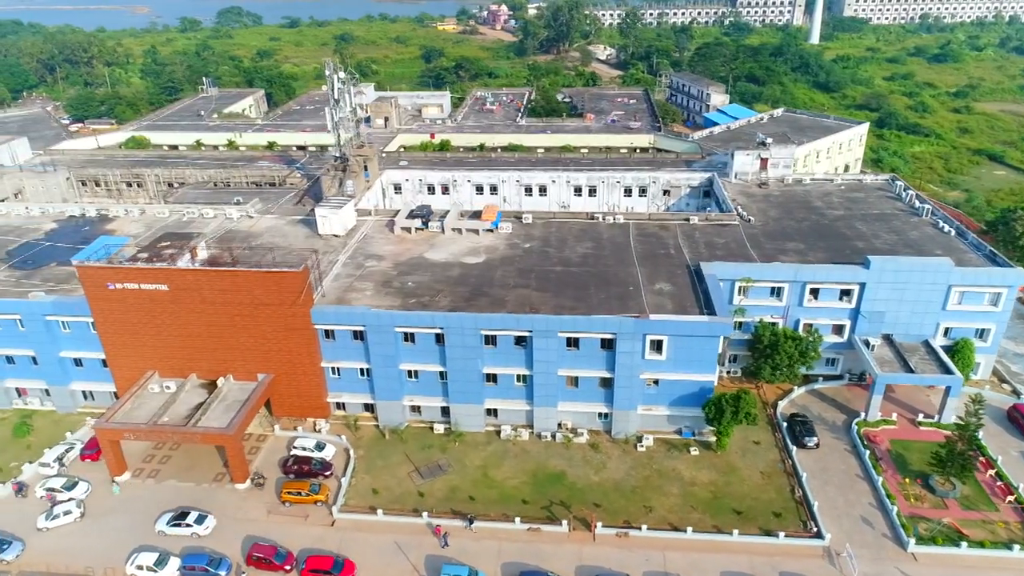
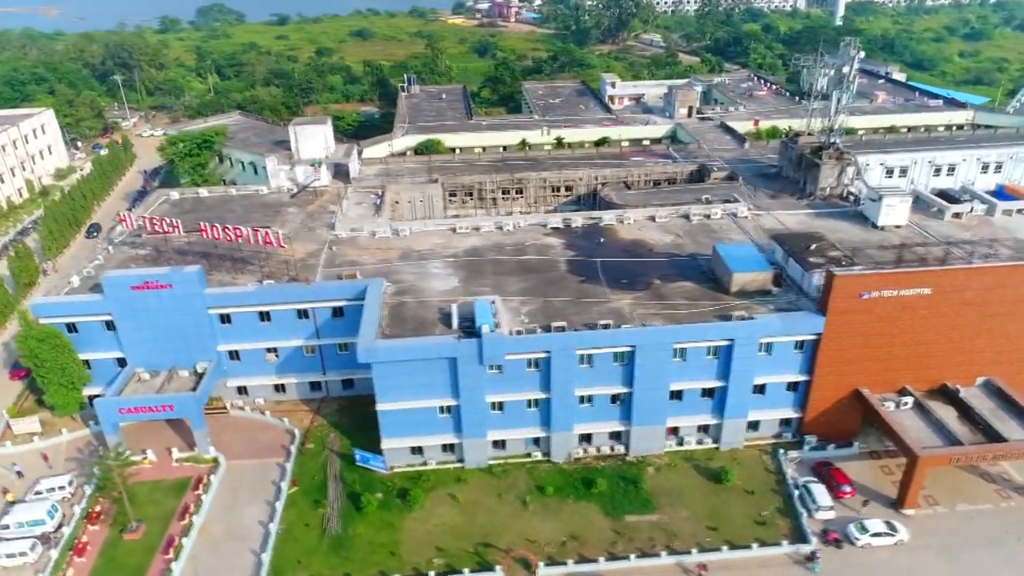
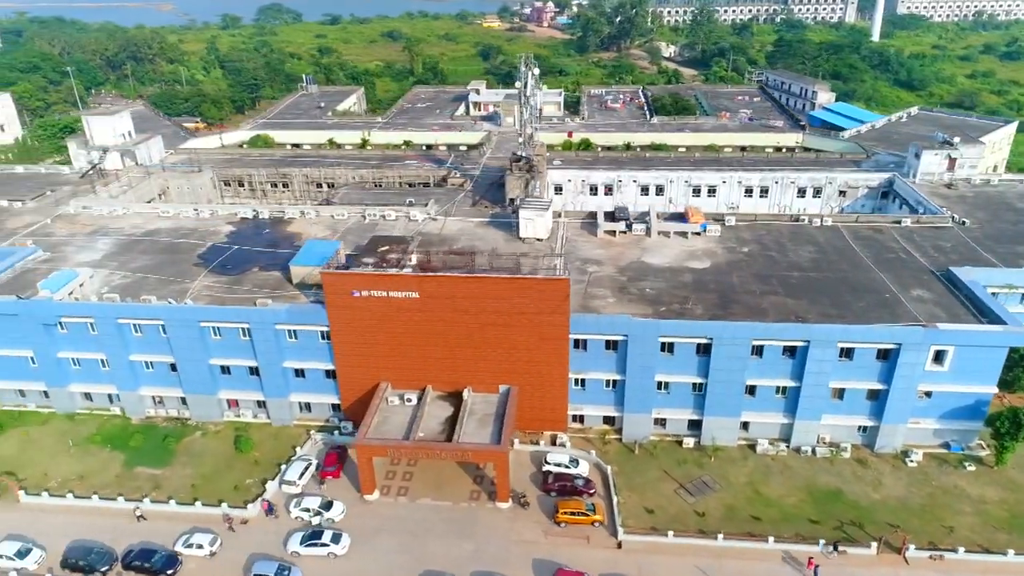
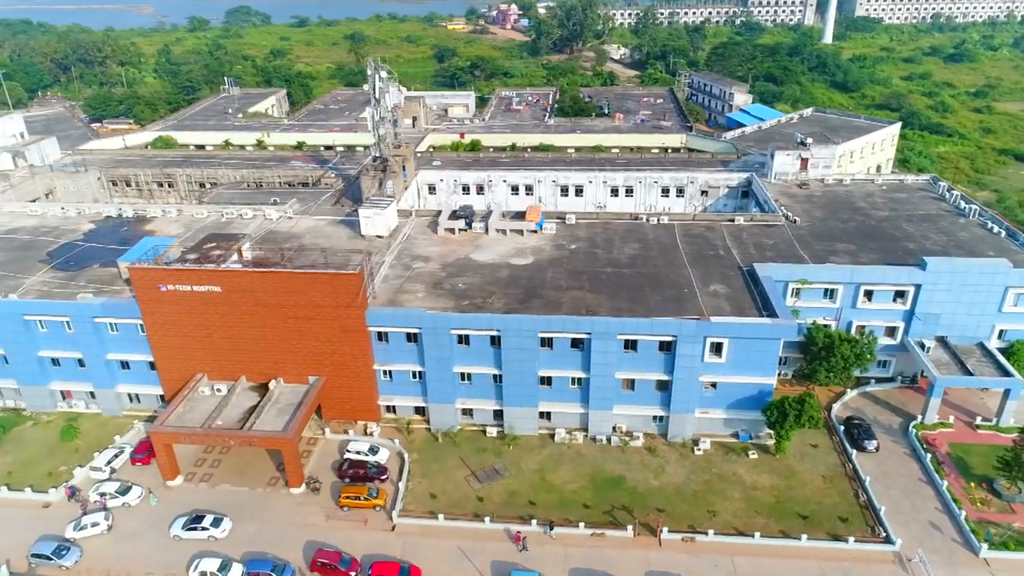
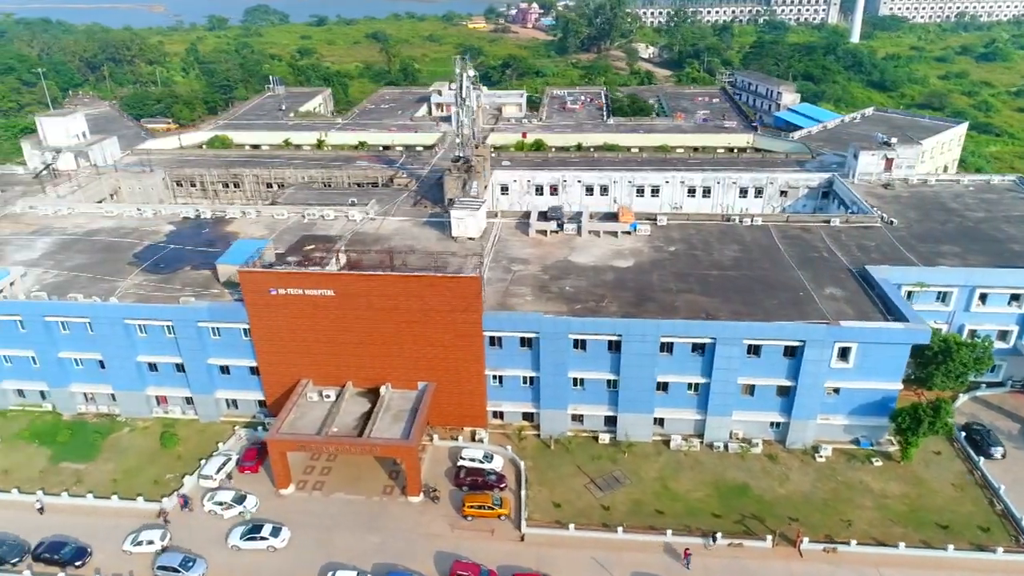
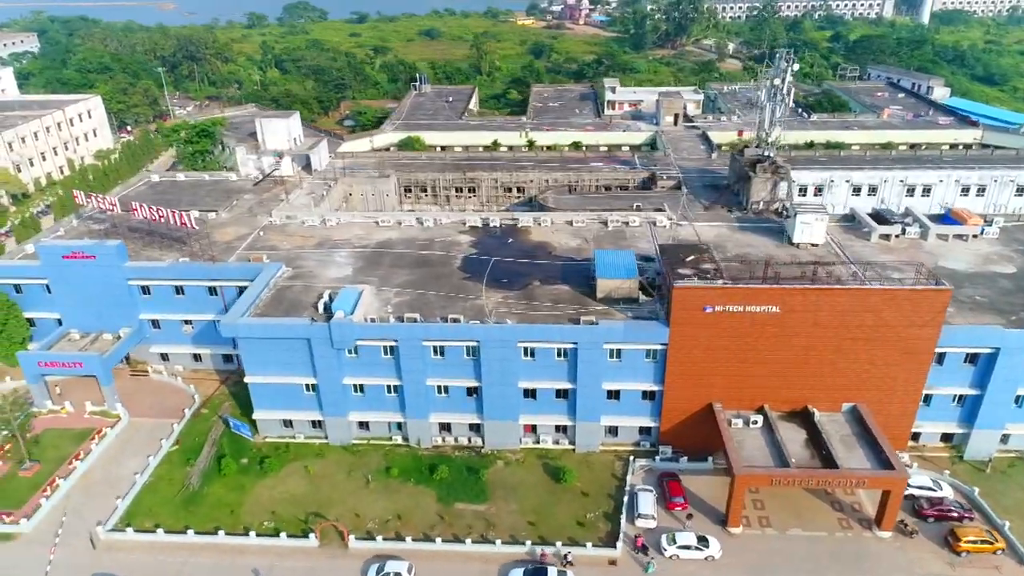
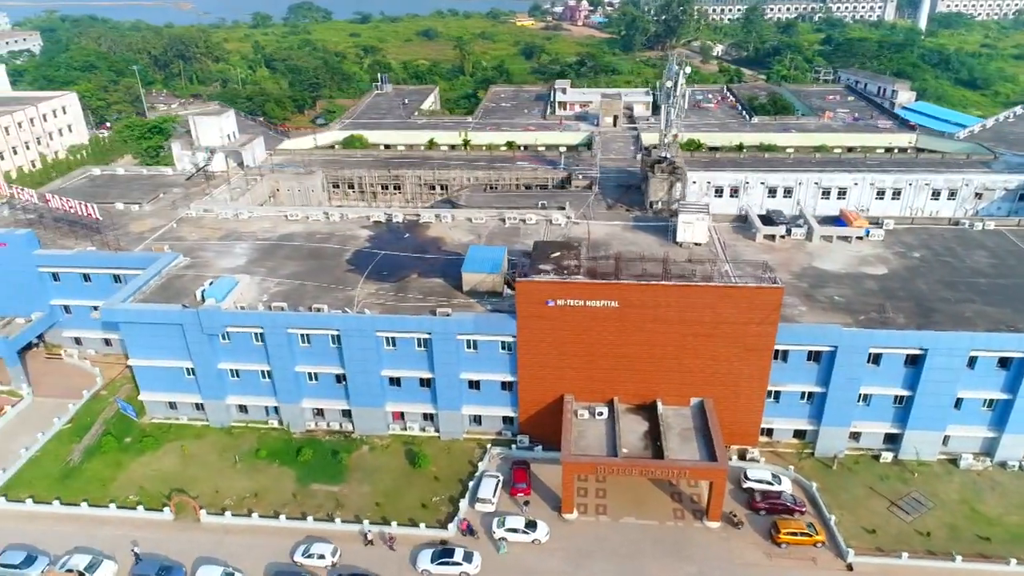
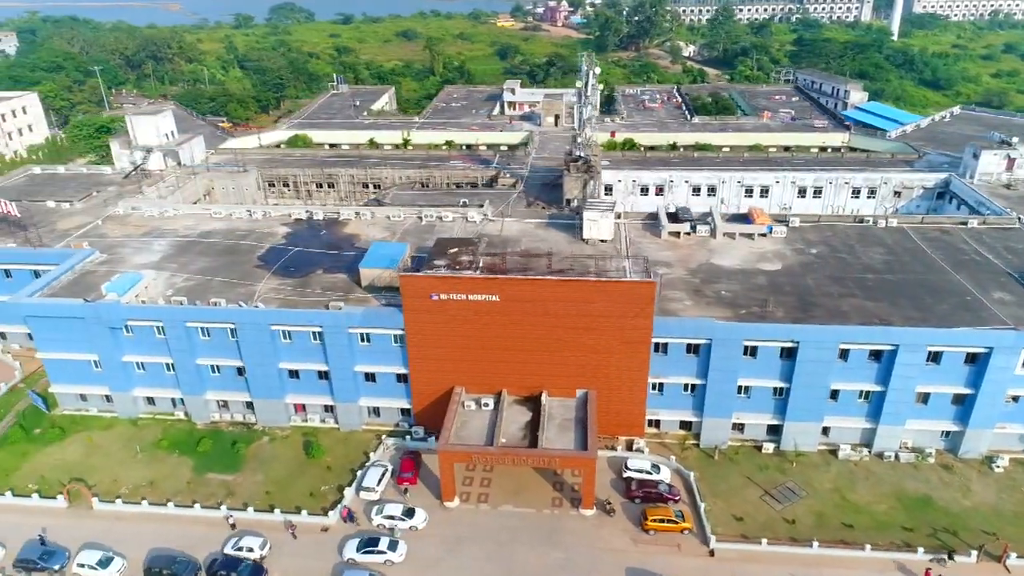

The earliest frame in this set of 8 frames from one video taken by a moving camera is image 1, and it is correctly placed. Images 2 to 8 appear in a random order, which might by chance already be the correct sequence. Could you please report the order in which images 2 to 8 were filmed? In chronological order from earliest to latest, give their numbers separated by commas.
4, 5, 3, 8, 7, 6, 2
